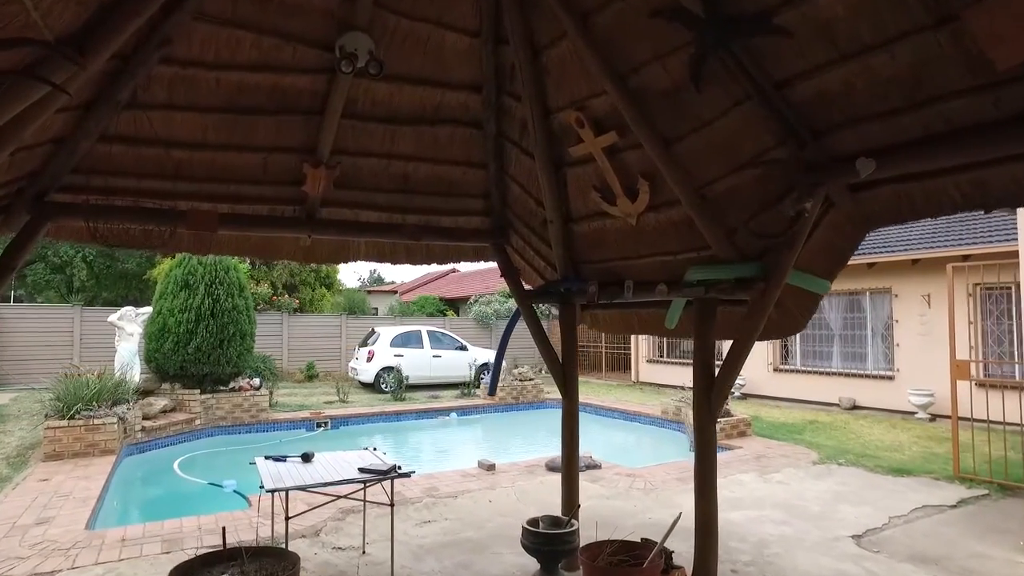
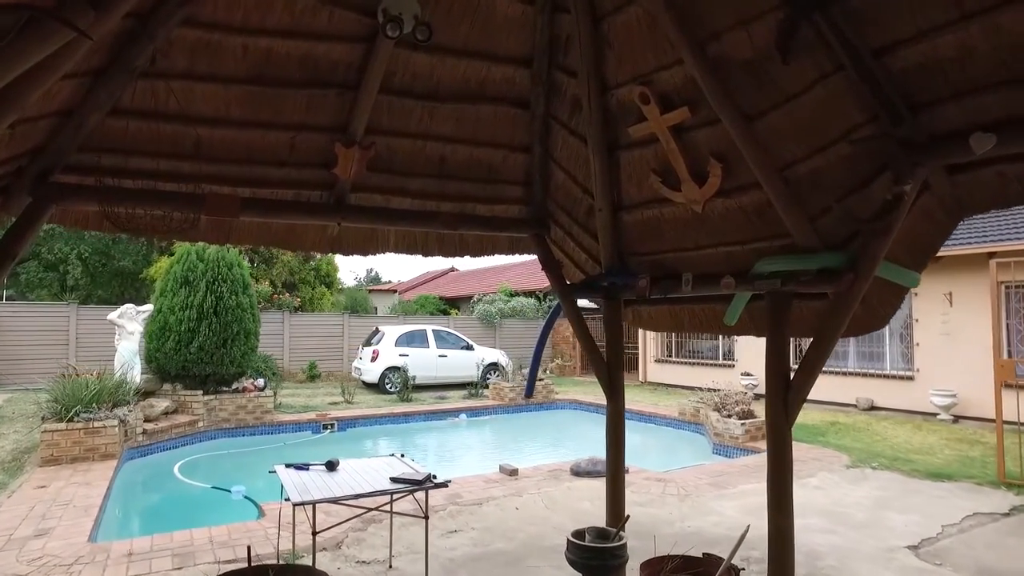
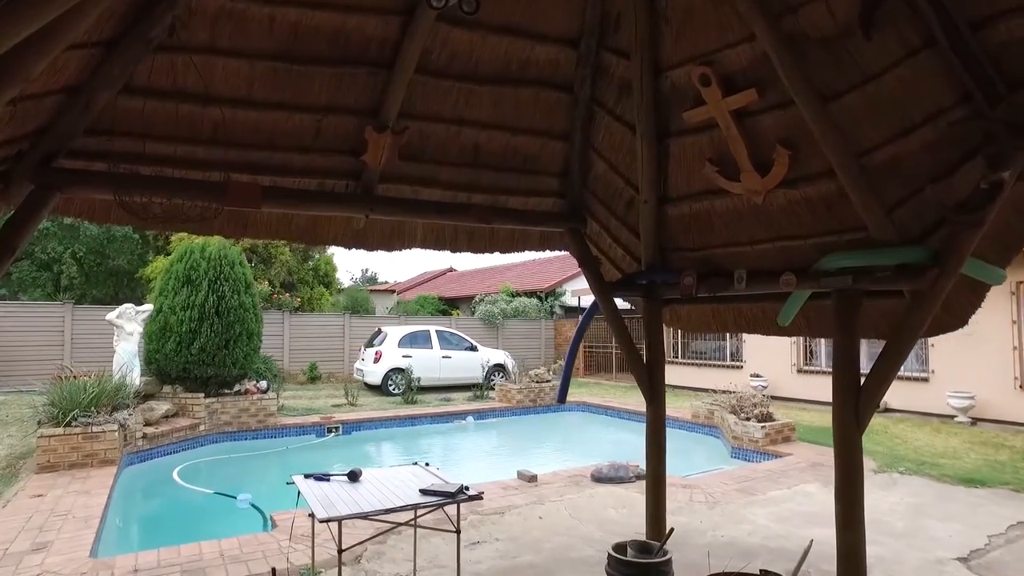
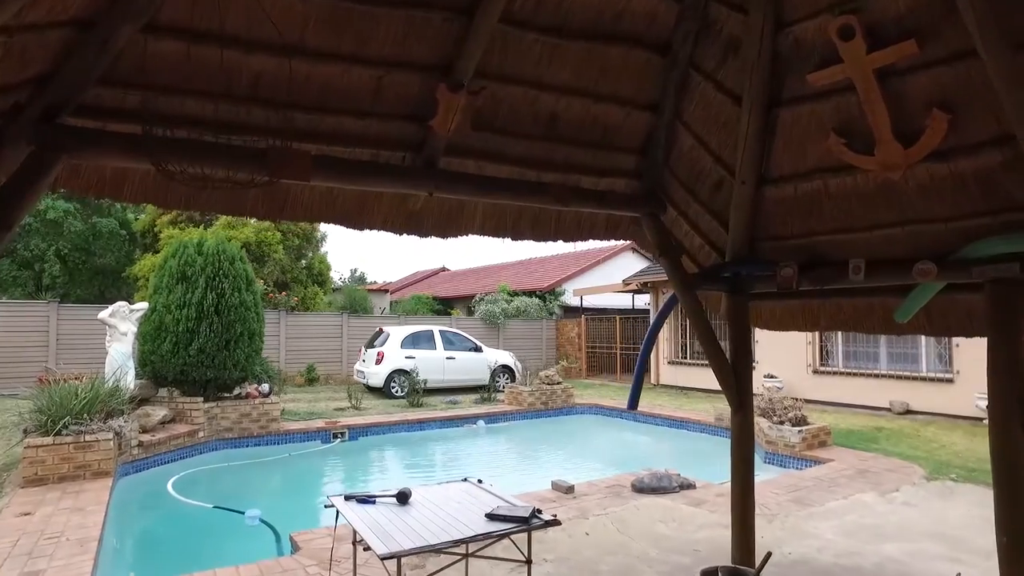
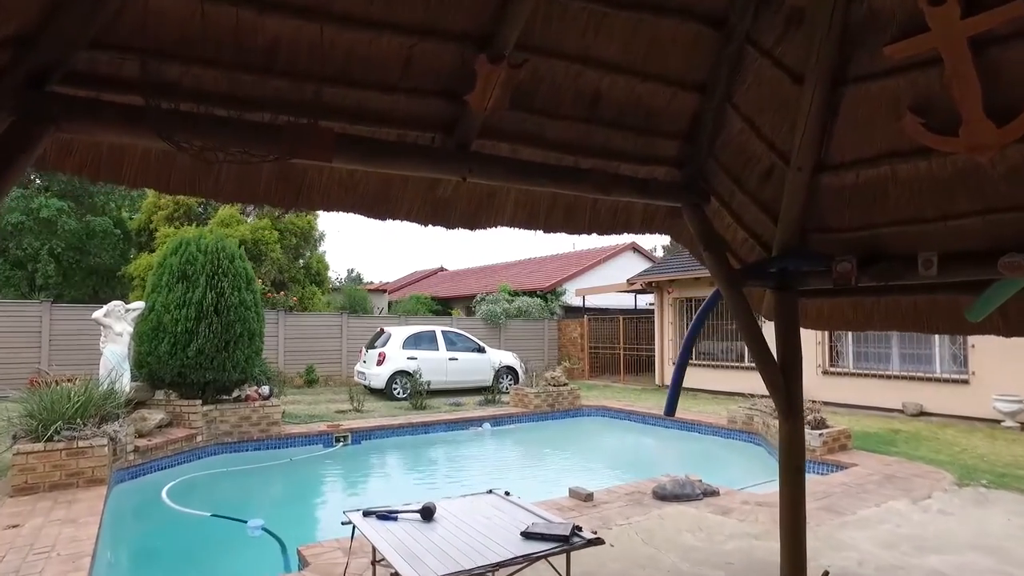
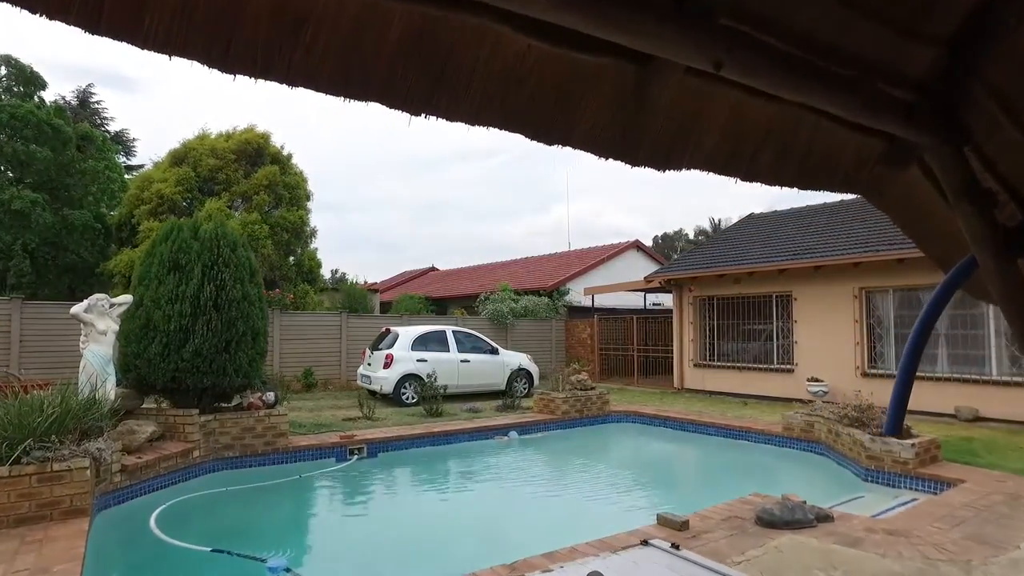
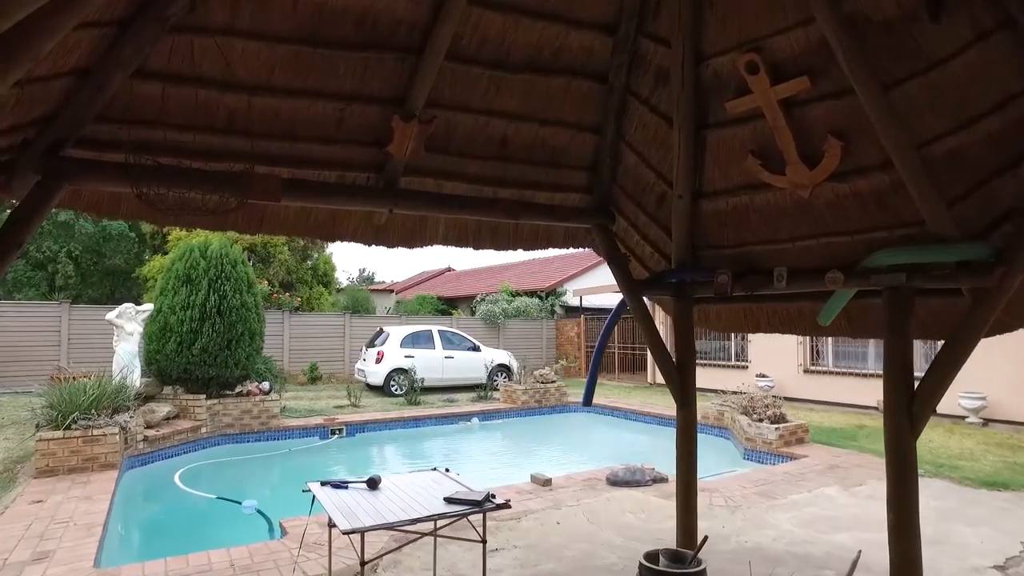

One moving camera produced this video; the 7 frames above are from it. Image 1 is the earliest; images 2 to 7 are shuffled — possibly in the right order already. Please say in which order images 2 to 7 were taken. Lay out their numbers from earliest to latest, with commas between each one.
2, 3, 7, 4, 5, 6
